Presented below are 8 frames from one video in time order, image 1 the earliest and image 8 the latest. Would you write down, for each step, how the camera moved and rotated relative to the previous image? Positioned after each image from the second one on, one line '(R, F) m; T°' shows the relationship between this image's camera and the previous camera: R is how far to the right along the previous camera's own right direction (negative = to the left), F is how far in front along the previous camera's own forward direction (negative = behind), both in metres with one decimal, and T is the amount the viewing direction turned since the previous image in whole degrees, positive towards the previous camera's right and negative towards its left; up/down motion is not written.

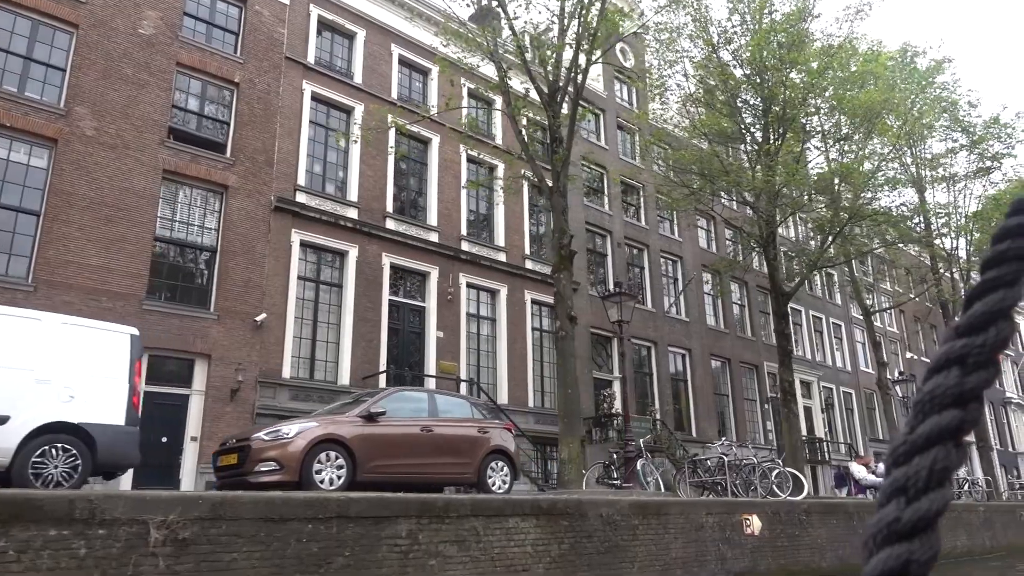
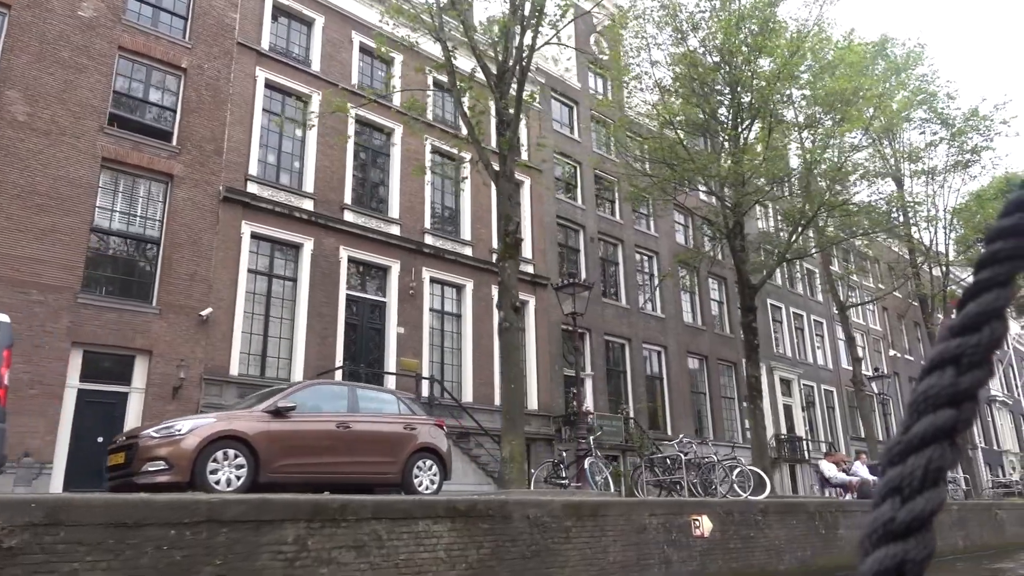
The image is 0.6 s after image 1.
(+0.8, +0.6) m; +1°
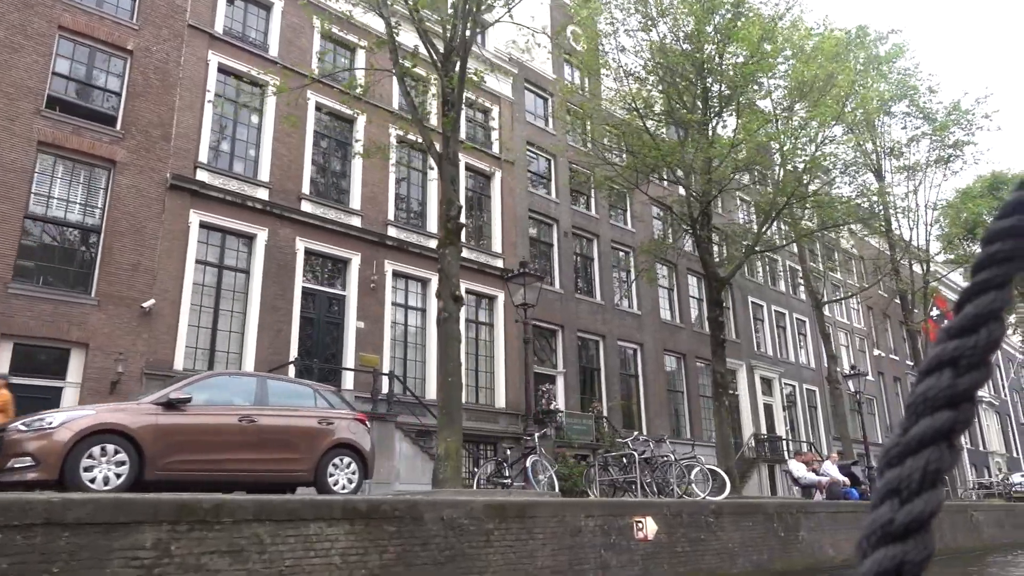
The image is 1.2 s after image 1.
(+0.8, +0.6) m; 0°
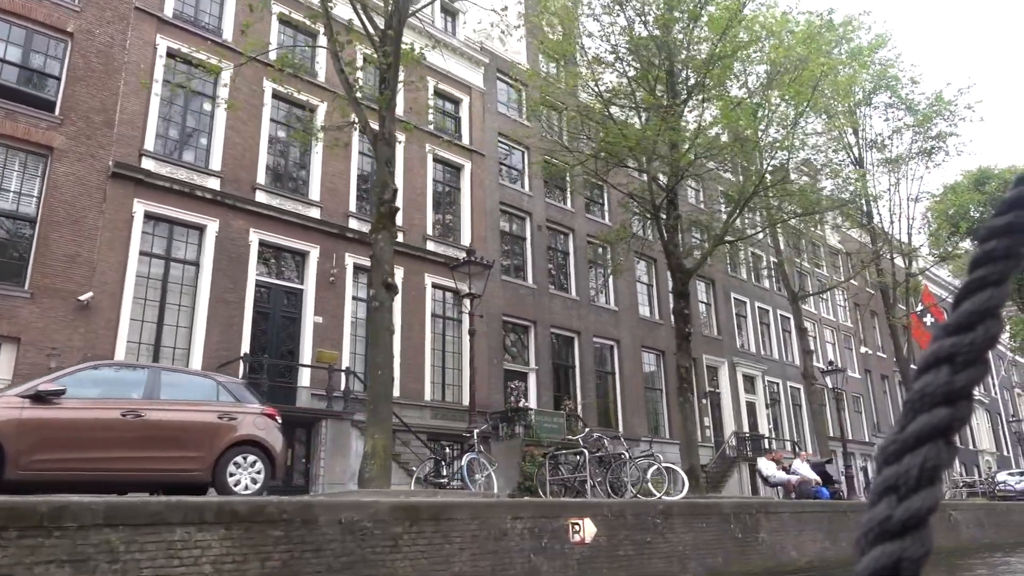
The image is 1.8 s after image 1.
(+0.8, +0.6) m; 0°
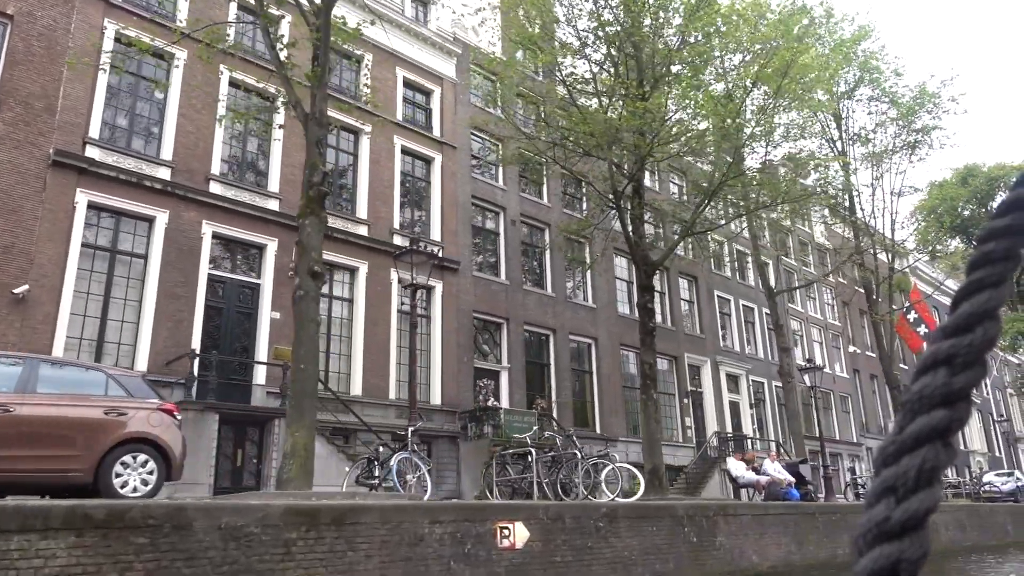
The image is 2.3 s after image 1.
(+0.8, +0.6) m; 0°
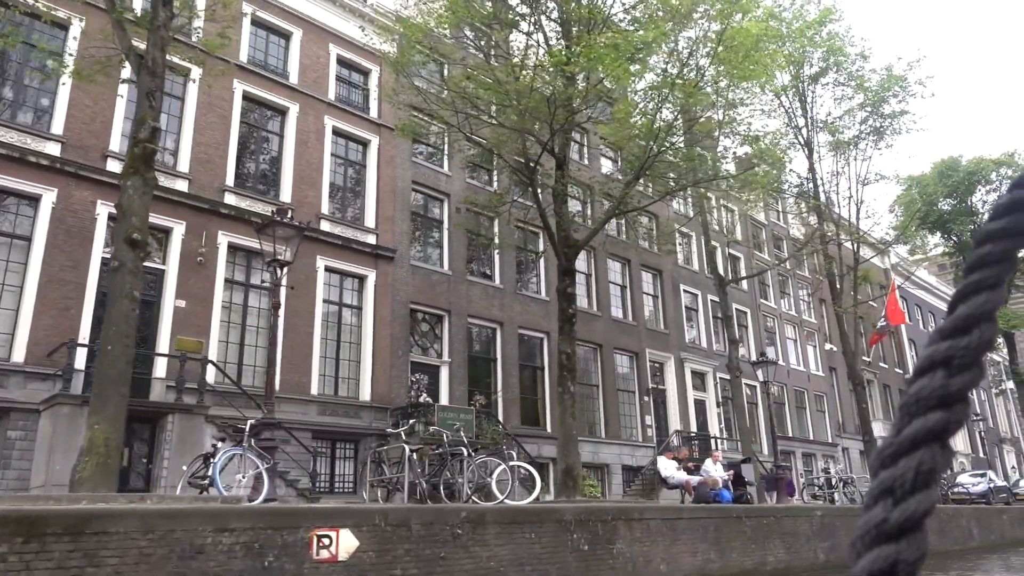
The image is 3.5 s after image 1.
(+1.6, +1.1) m; 0°
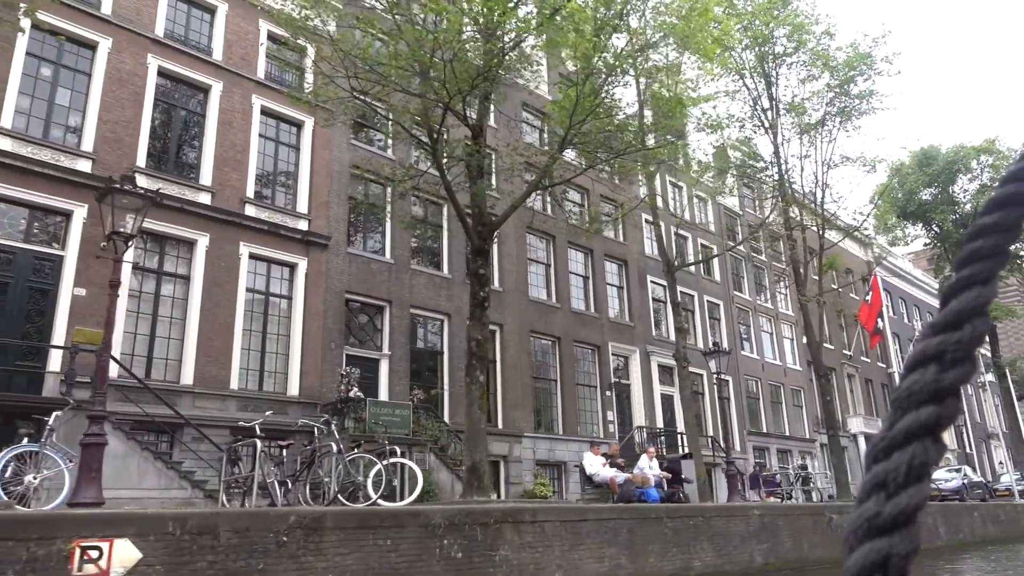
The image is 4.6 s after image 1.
(+1.4, +1.0) m; 0°
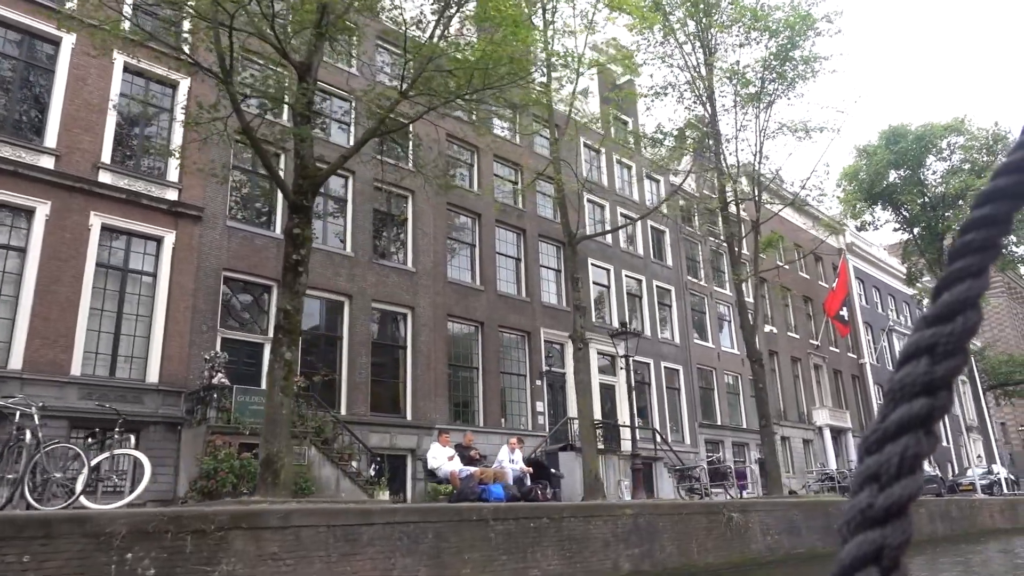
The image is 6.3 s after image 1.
(+2.4, +1.7) m; 0°
